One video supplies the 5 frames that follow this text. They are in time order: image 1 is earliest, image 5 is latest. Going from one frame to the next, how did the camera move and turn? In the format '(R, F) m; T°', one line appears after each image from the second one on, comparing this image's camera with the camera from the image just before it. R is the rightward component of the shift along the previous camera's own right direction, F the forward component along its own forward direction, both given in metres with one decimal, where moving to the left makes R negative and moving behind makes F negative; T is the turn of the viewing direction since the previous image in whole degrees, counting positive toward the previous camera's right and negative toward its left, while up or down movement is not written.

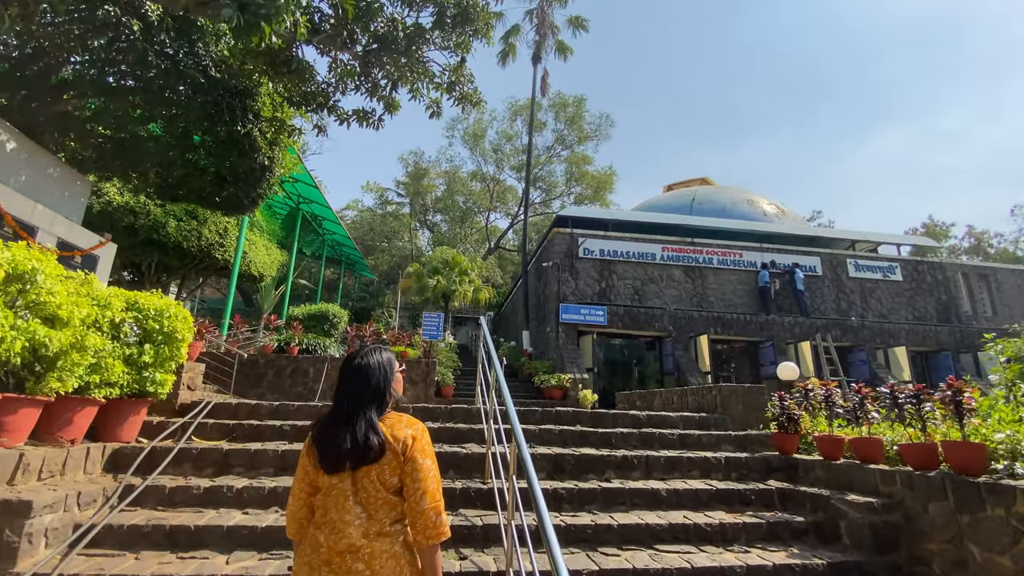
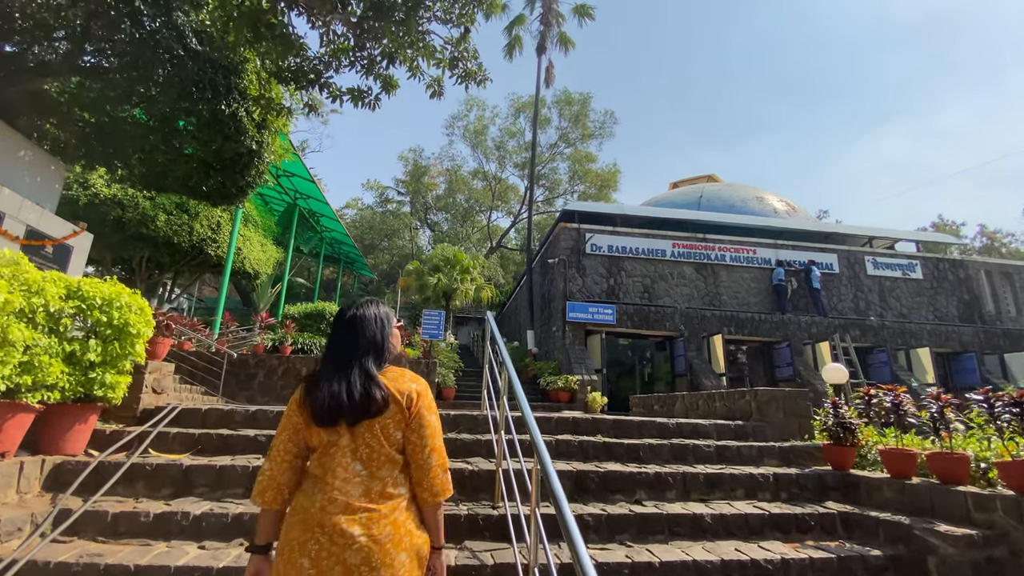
(-0.1, +0.5) m; 0°
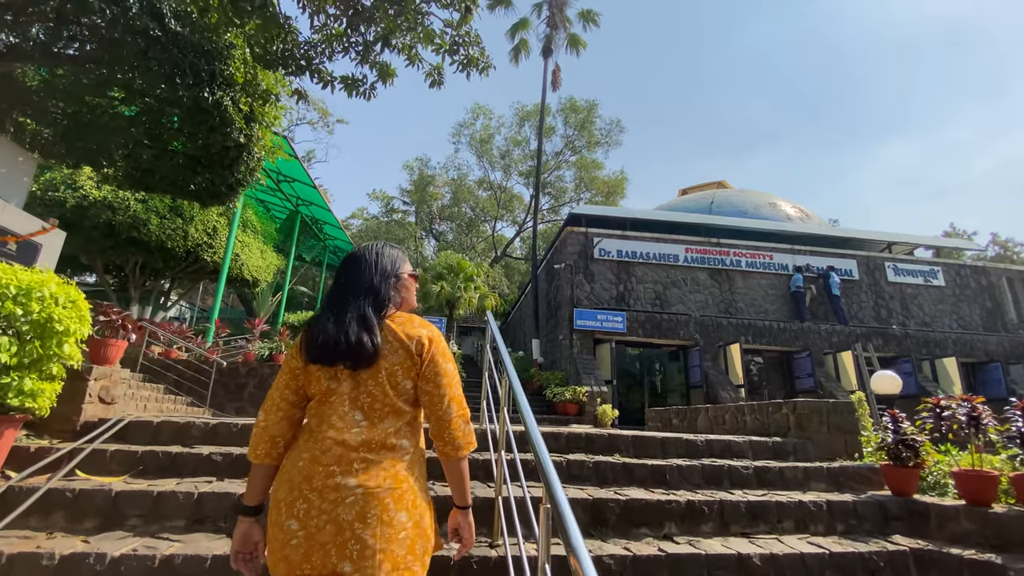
(0.0, +0.5) m; -1°
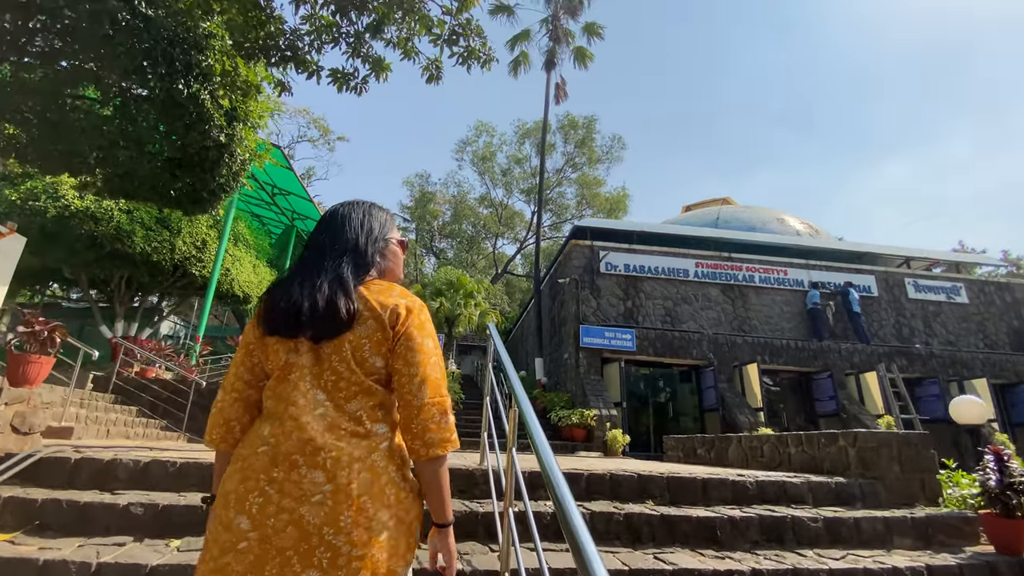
(0.0, +0.5) m; 0°
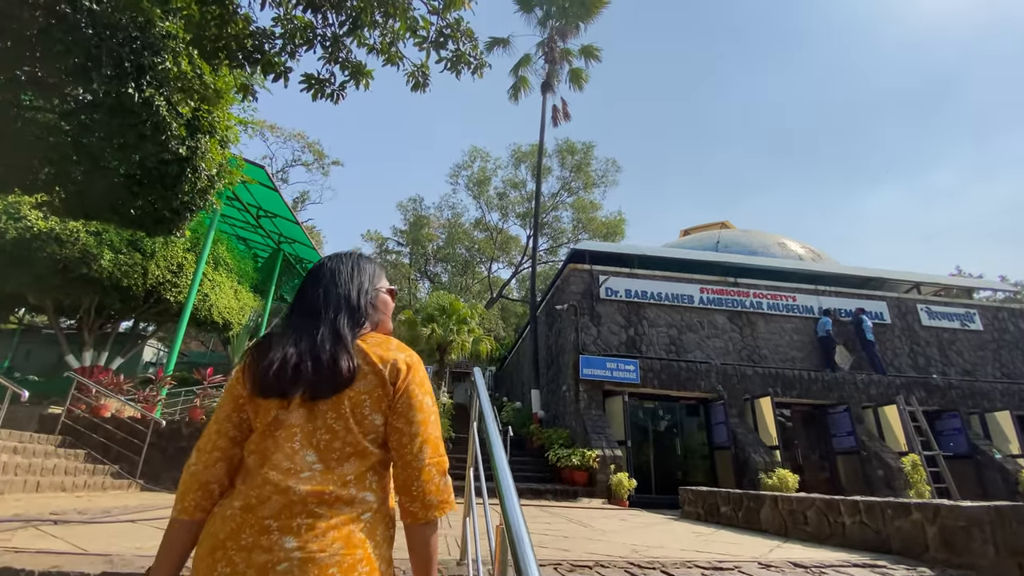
(0.0, +0.6) m; +1°
